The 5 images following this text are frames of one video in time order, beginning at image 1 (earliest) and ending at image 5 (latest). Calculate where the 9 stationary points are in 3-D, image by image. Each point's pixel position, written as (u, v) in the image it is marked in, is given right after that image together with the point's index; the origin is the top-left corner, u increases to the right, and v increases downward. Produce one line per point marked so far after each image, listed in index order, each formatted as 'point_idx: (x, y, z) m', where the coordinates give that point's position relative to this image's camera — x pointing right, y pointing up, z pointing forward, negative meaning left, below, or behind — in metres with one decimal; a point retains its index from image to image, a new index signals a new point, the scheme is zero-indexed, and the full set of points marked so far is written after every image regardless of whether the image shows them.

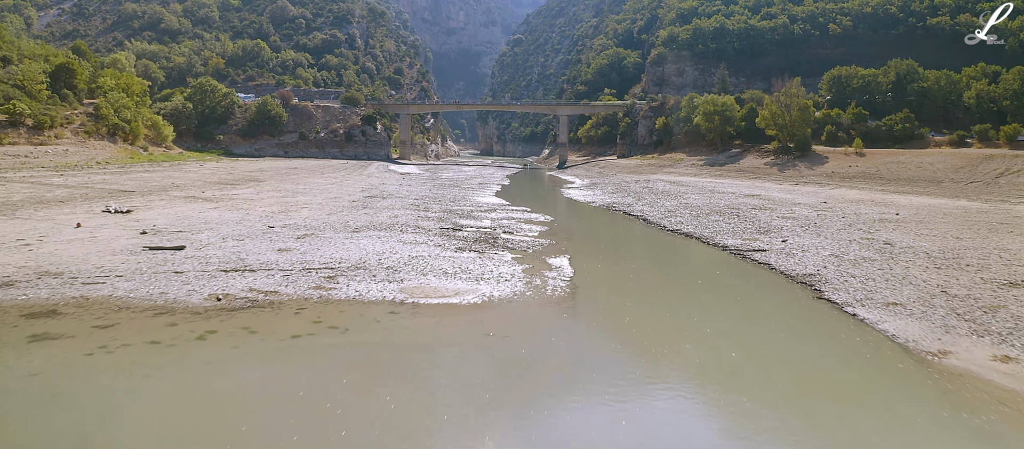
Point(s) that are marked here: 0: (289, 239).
0: (-6.7, -0.4, +17.3) m
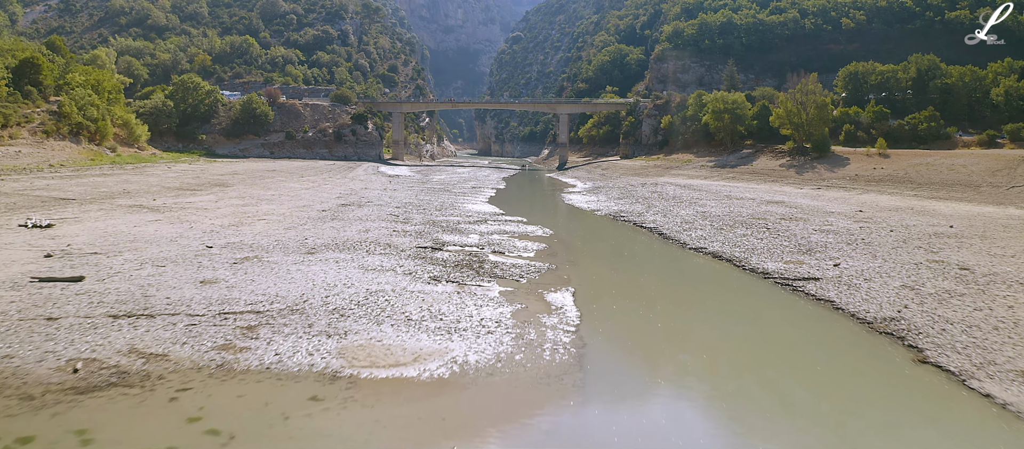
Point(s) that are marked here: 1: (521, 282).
0: (-7.0, -1.0, +13.8) m
1: (+0.2, -1.4, +13.1) m
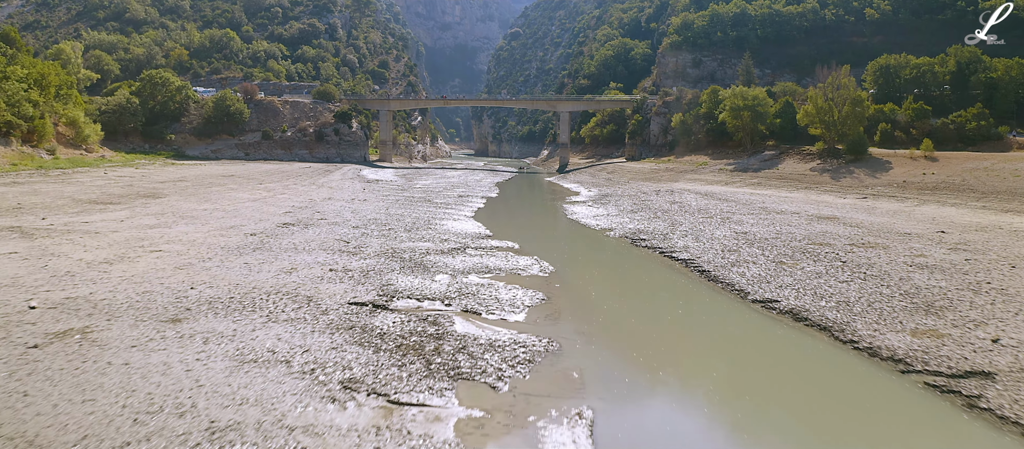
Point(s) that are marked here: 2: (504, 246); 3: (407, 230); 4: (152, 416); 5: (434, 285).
0: (-7.3, -1.8, +8.5) m
1: (-0.2, -2.2, +7.7) m
2: (-0.3, -0.6, +17.6) m
3: (-3.6, -0.2, +19.5) m
4: (-4.1, -2.2, +6.7) m
5: (-1.7, -1.3, +12.7) m
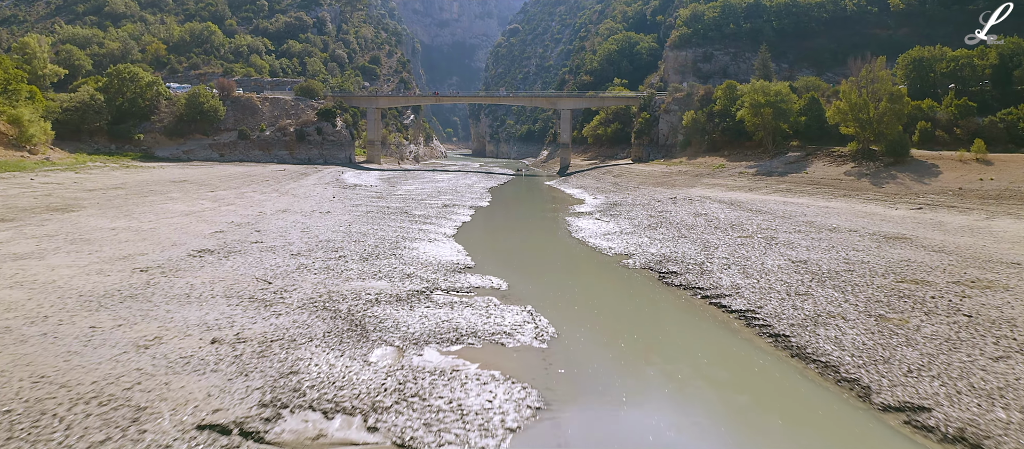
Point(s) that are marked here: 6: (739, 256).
0: (-7.7, -2.5, +3.9) m
1: (-0.5, -2.9, +3.1) m
2: (-0.6, -1.3, +13.0) m
3: (-4.0, -0.9, +14.9) m
4: (-4.4, -2.9, +2.1) m
5: (-2.0, -2.0, +8.1) m
6: (+6.2, -0.9, +15.9) m
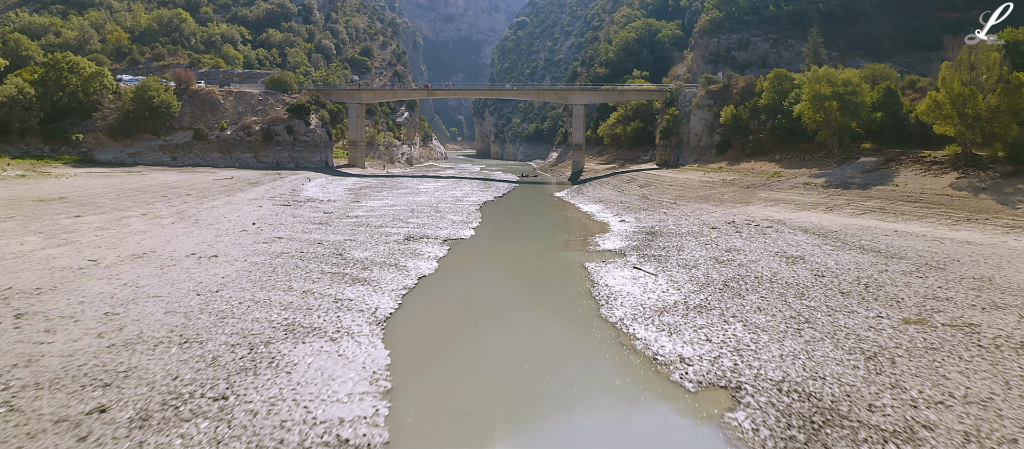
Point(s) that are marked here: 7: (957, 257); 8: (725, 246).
0: (-8.2, -3.9, -4.3) m
1: (-1.1, -4.3, -5.2) m
2: (-1.1, -2.6, +4.7) m
3: (-4.4, -2.3, +6.7) m
4: (-5.0, -4.2, -6.1) m
5: (-2.5, -3.4, -0.2) m
6: (+5.8, -2.2, +7.5) m
7: (+12.1, -0.9, +15.9) m
8: (+6.4, -0.7, +17.6) m
